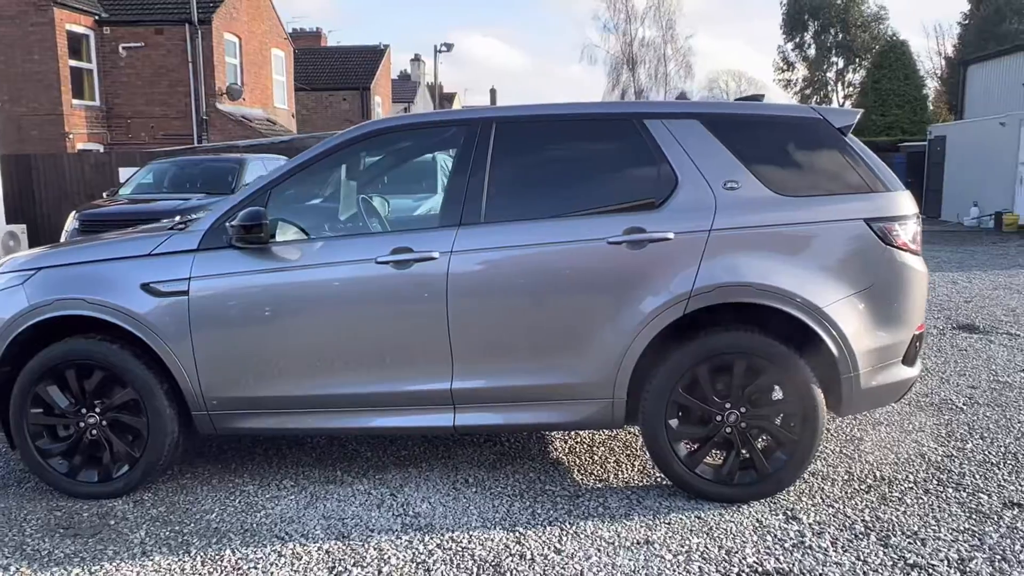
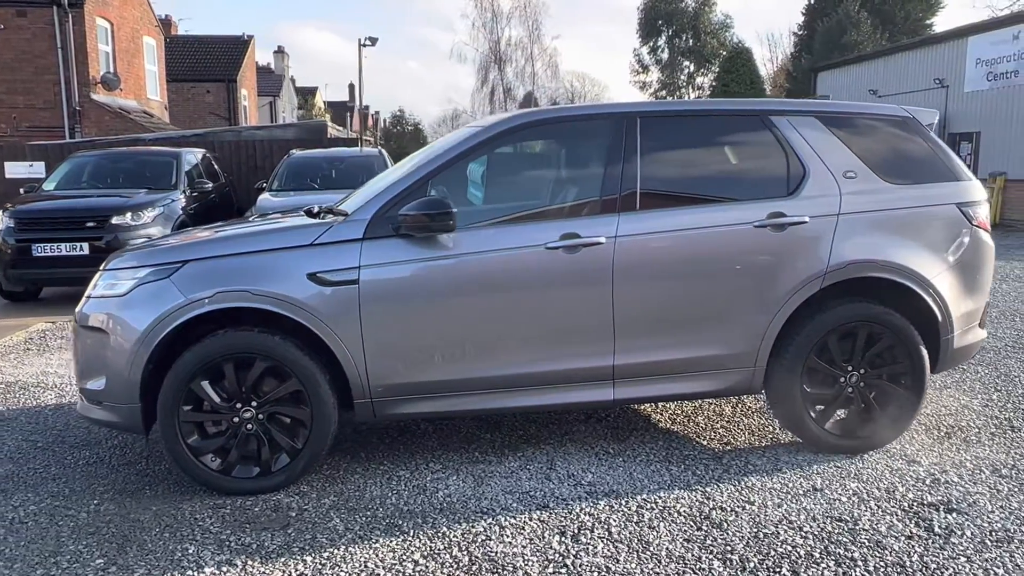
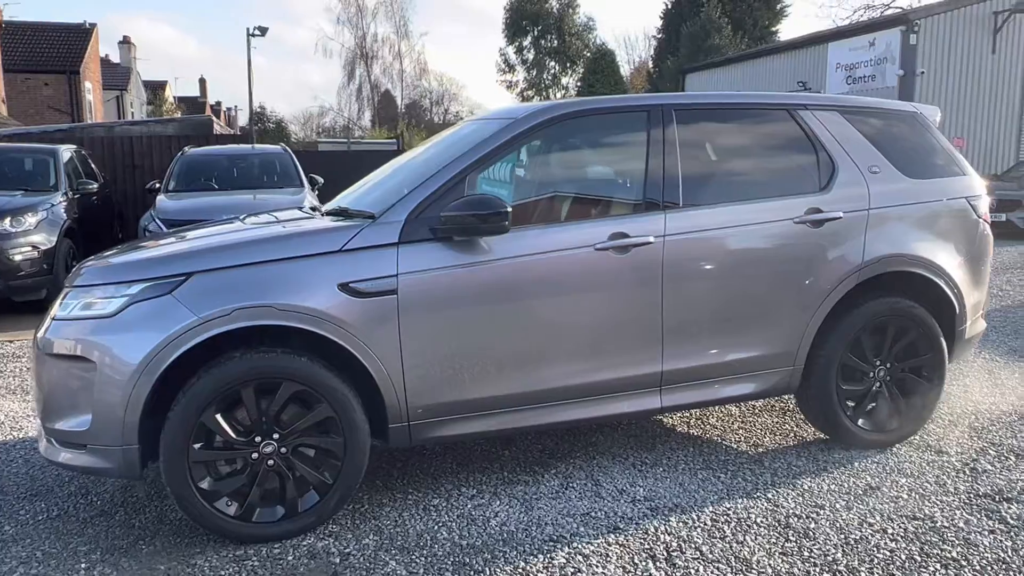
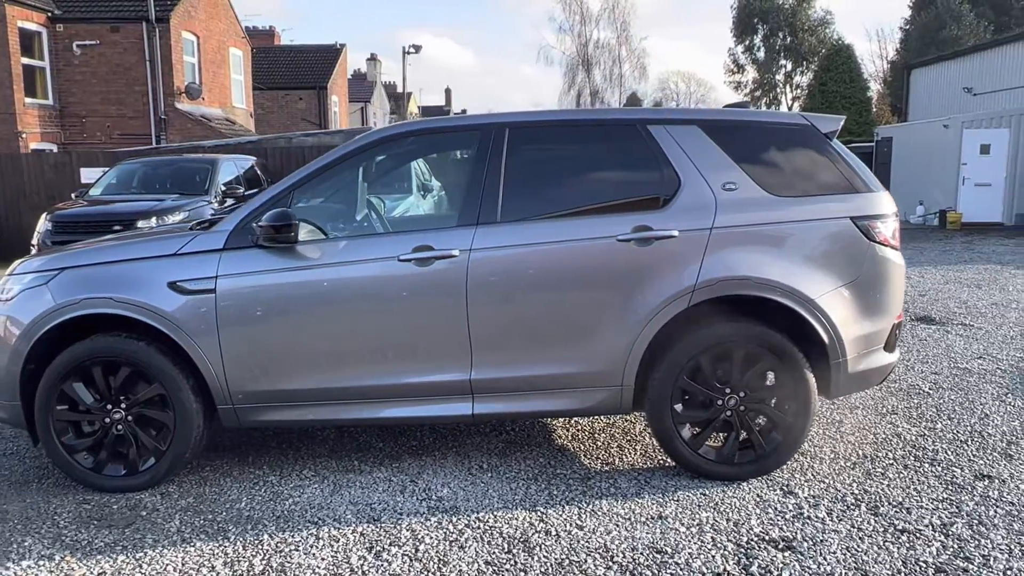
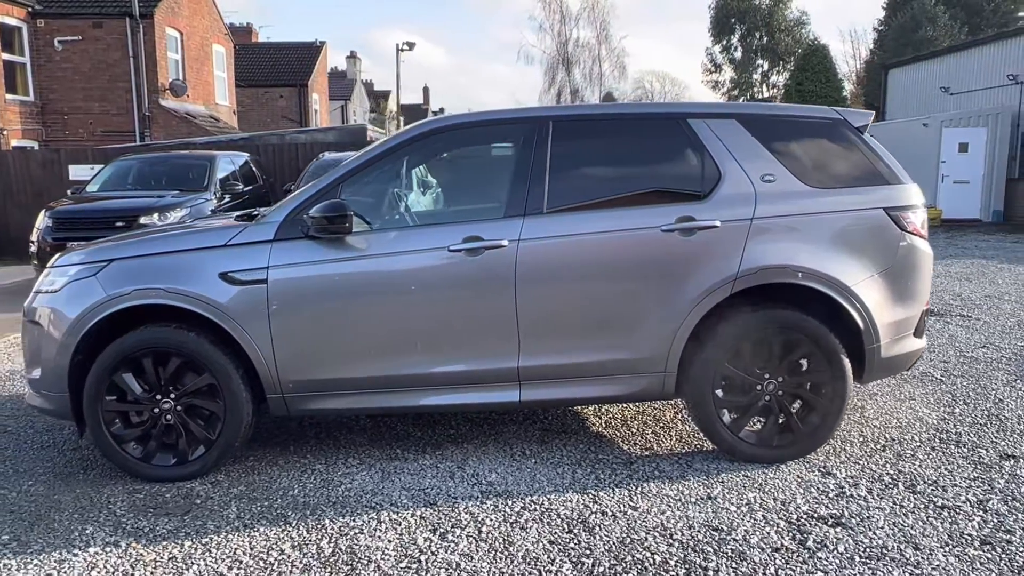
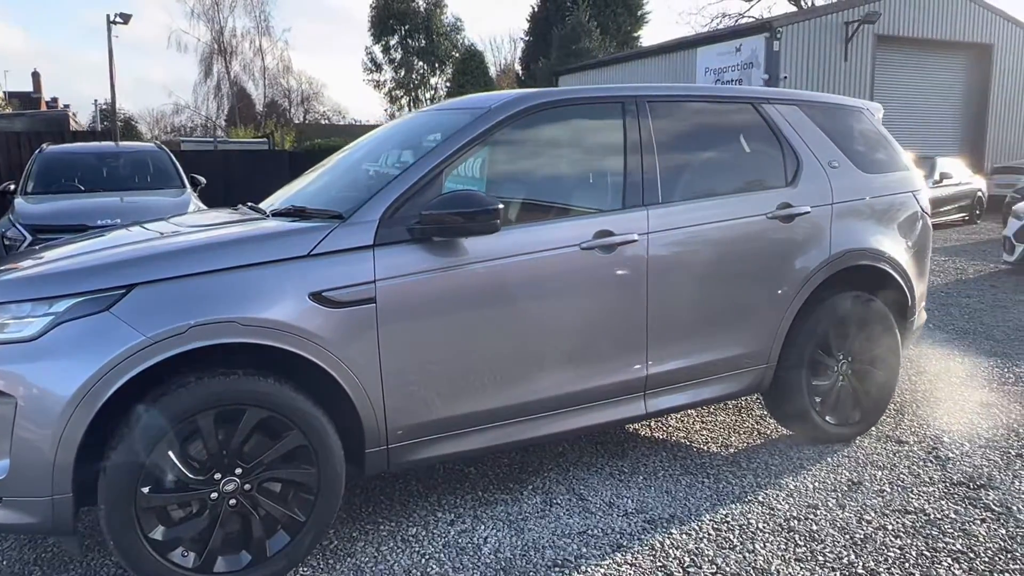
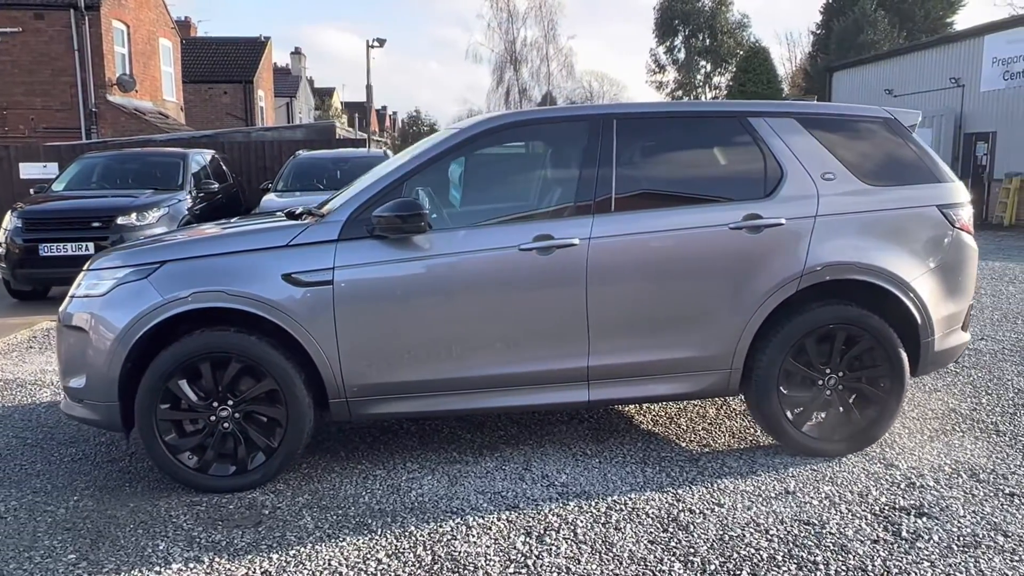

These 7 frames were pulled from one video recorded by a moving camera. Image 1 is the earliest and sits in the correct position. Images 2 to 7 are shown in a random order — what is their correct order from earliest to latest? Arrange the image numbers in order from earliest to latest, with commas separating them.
4, 5, 7, 2, 3, 6
